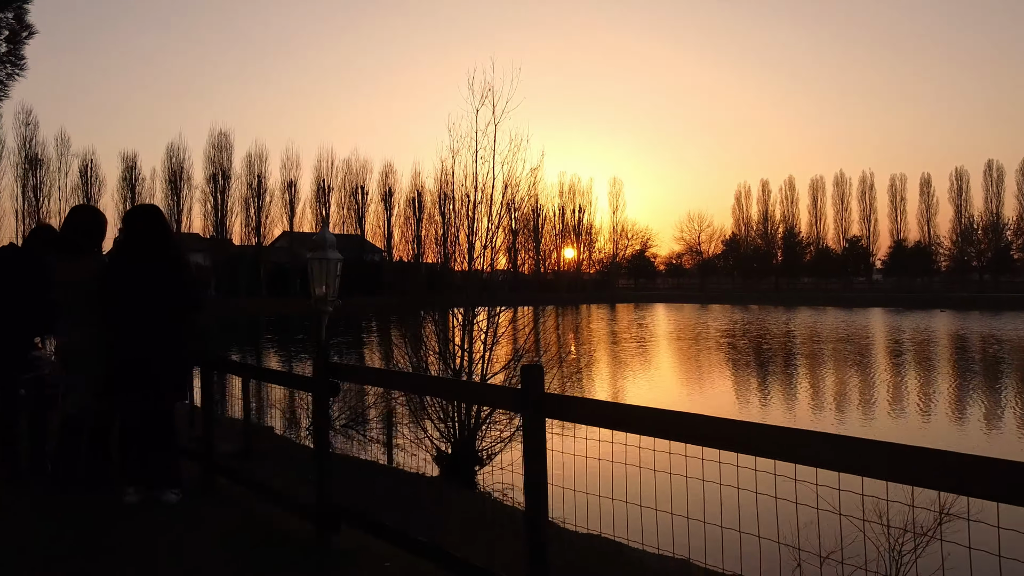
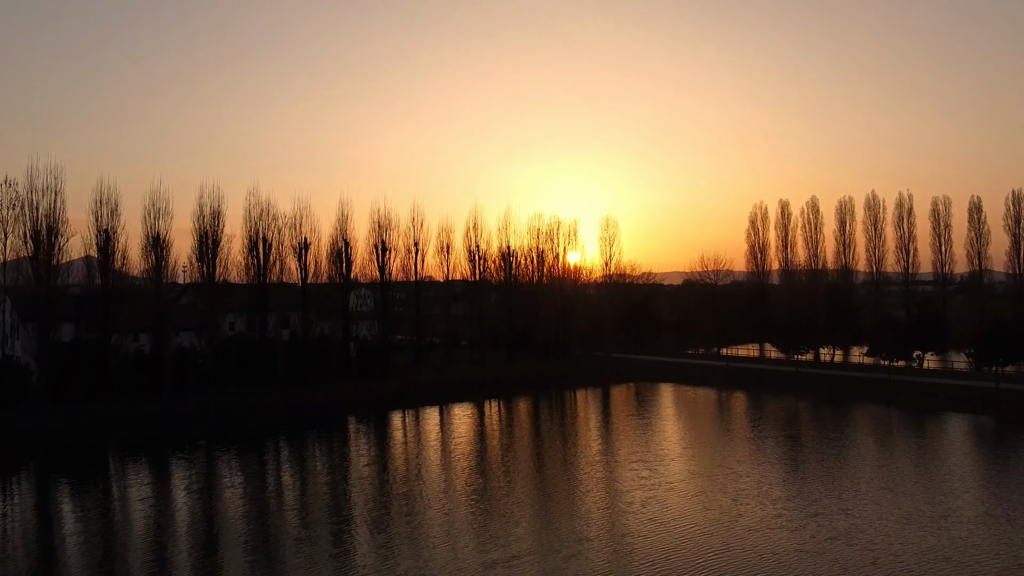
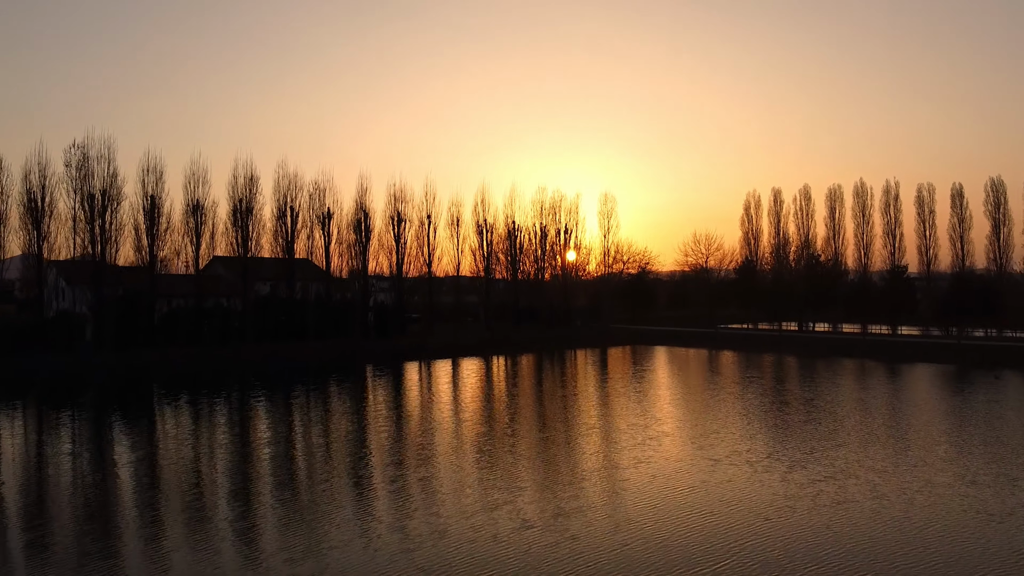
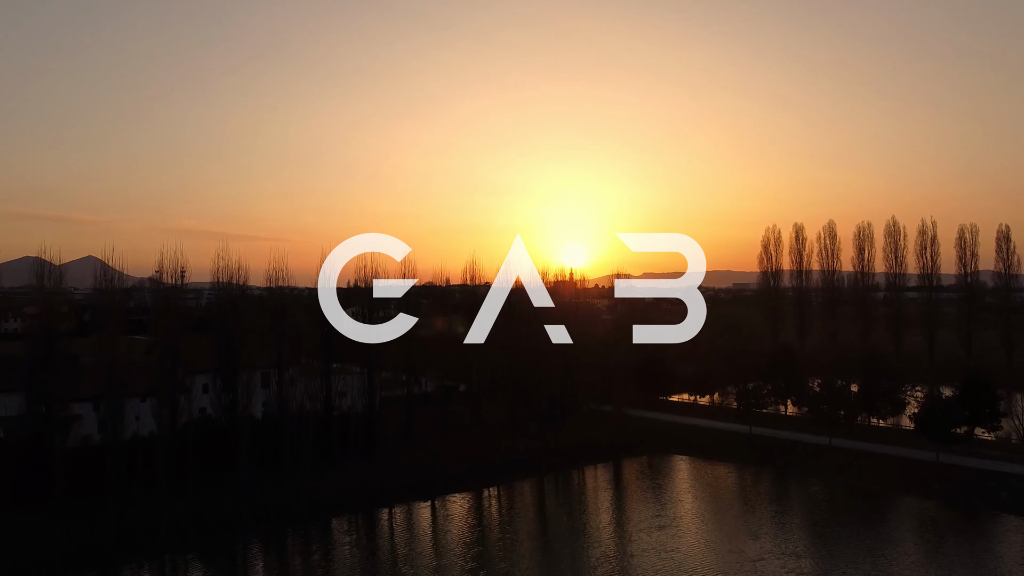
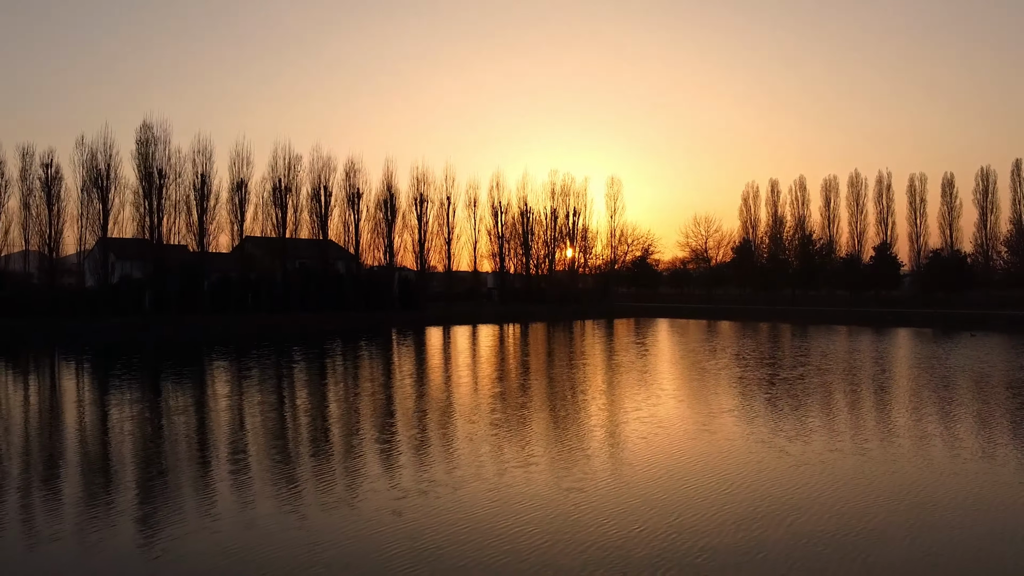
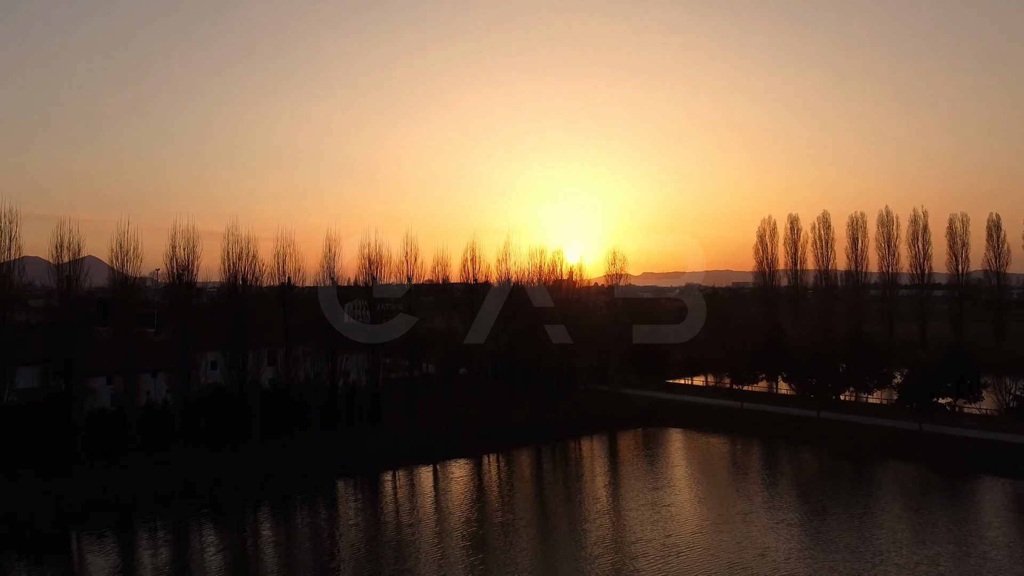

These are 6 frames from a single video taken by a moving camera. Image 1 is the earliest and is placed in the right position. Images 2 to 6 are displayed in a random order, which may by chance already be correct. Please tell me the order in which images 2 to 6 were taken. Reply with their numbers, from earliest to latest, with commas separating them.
5, 3, 2, 6, 4
